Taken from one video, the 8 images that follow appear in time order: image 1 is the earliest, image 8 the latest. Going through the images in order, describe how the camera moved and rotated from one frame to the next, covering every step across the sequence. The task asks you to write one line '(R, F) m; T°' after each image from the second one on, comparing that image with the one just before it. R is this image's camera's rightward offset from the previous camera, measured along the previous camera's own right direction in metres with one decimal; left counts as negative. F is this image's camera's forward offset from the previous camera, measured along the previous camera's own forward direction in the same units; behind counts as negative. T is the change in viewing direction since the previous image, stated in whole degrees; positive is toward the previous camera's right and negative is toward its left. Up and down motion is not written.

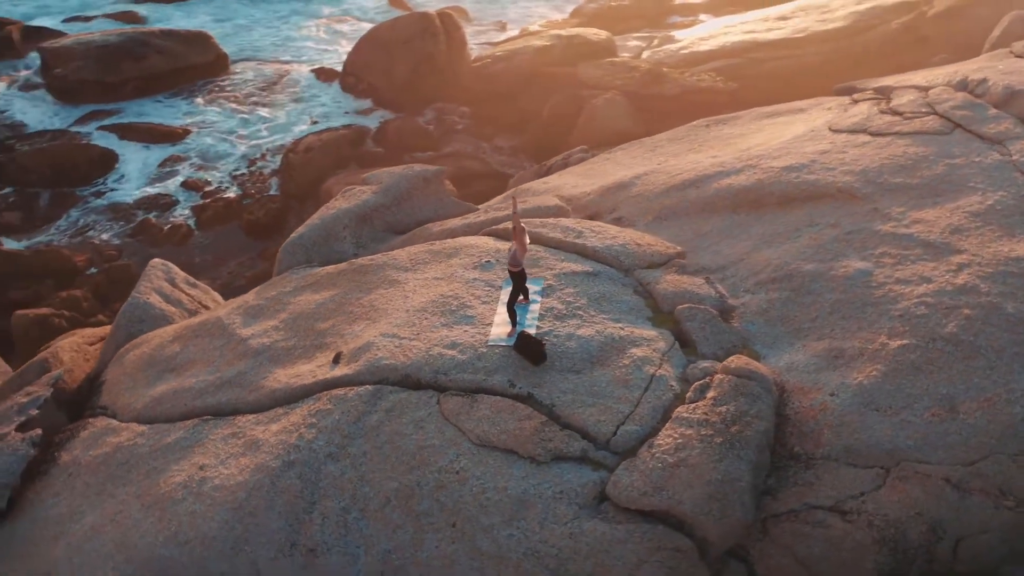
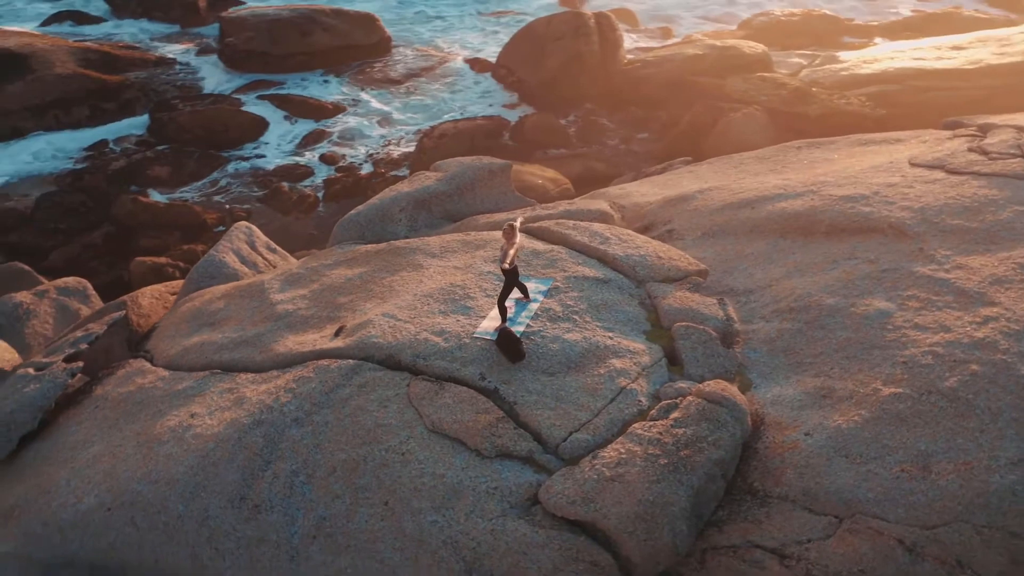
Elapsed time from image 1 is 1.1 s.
(+1.0, +0.1) m; -11°
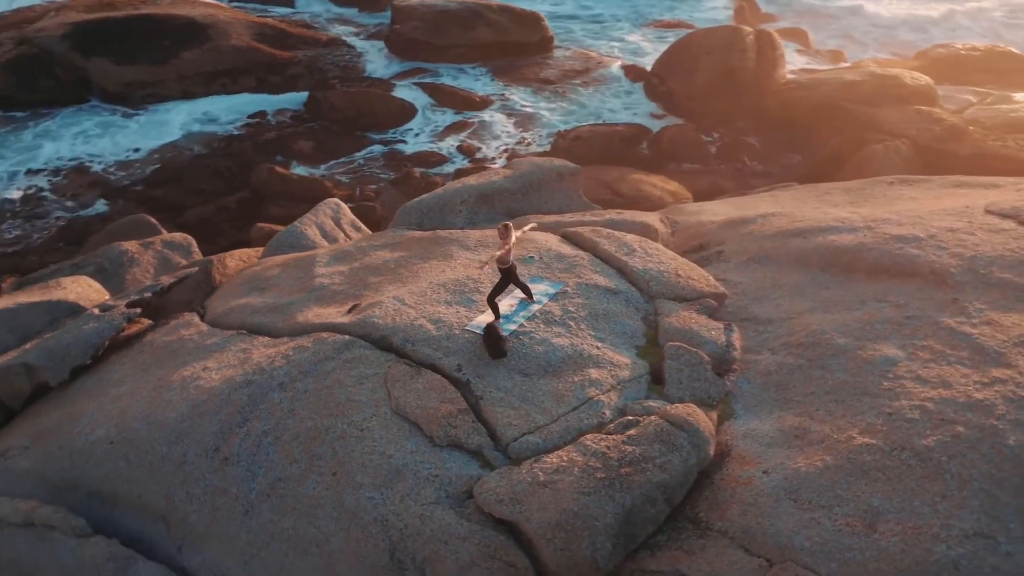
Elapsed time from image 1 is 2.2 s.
(+1.0, 0.0) m; -11°
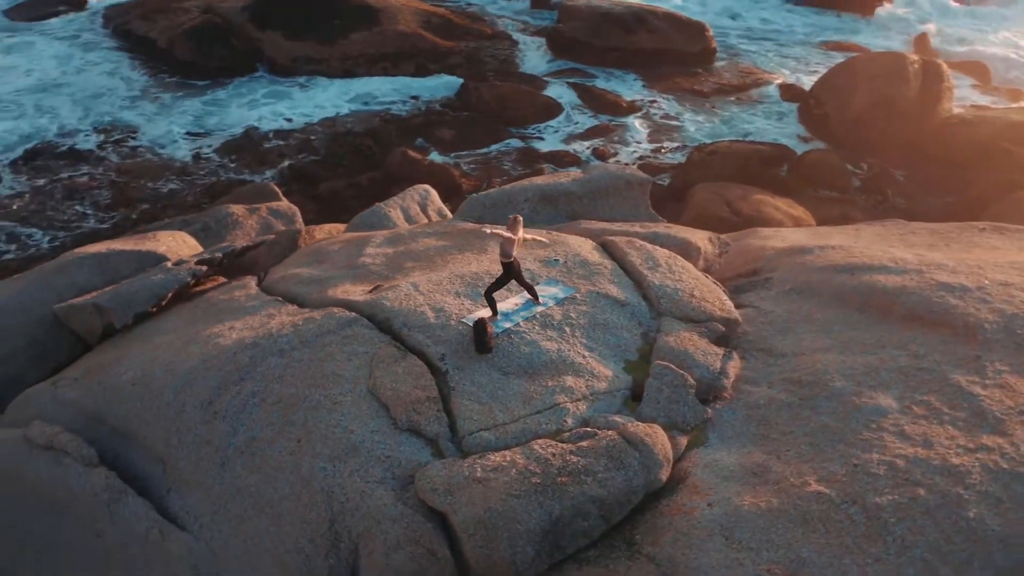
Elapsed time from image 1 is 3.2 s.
(+1.0, +0.1) m; -11°
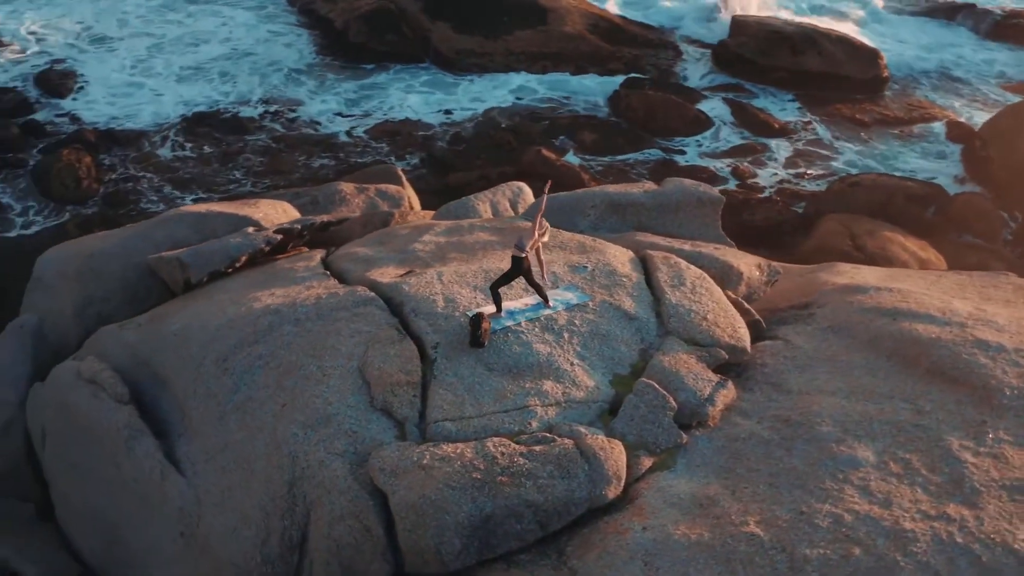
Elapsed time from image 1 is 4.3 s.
(+1.0, +0.1) m; -11°
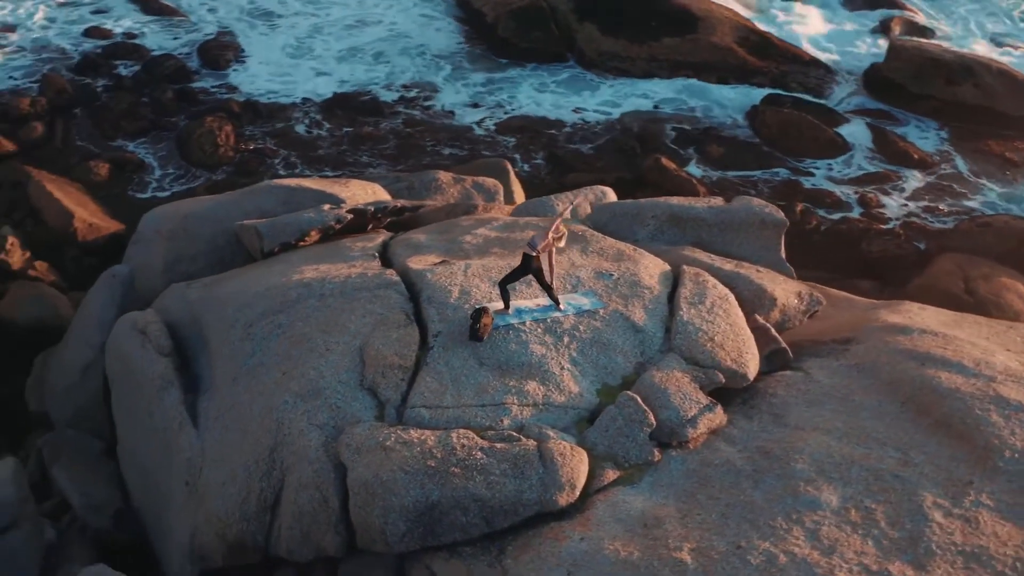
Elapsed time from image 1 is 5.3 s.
(+0.8, 0.0) m; -9°
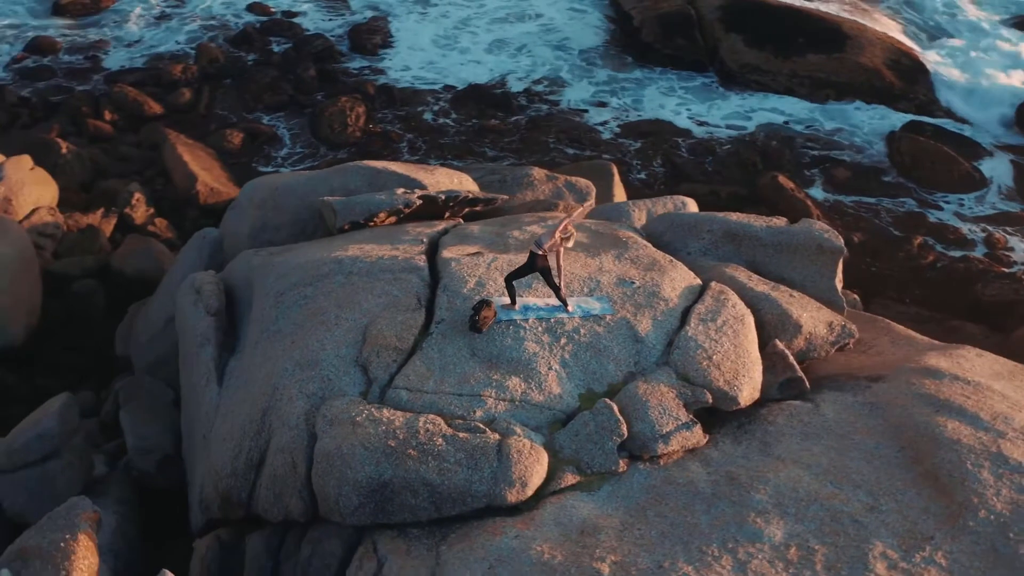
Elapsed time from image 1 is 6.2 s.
(+0.8, 0.0) m; -9°
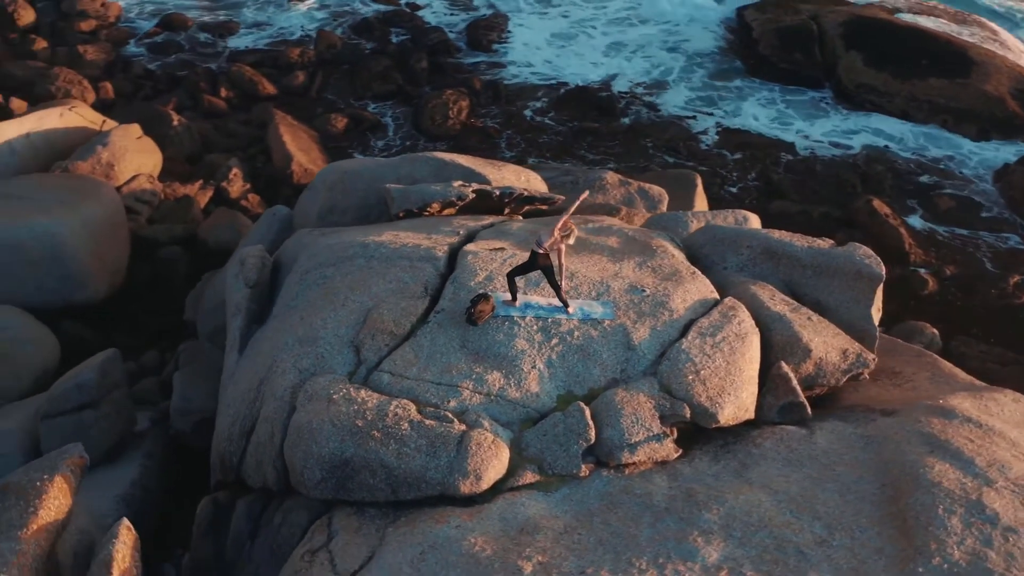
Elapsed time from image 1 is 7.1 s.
(+0.7, 0.0) m; -8°
